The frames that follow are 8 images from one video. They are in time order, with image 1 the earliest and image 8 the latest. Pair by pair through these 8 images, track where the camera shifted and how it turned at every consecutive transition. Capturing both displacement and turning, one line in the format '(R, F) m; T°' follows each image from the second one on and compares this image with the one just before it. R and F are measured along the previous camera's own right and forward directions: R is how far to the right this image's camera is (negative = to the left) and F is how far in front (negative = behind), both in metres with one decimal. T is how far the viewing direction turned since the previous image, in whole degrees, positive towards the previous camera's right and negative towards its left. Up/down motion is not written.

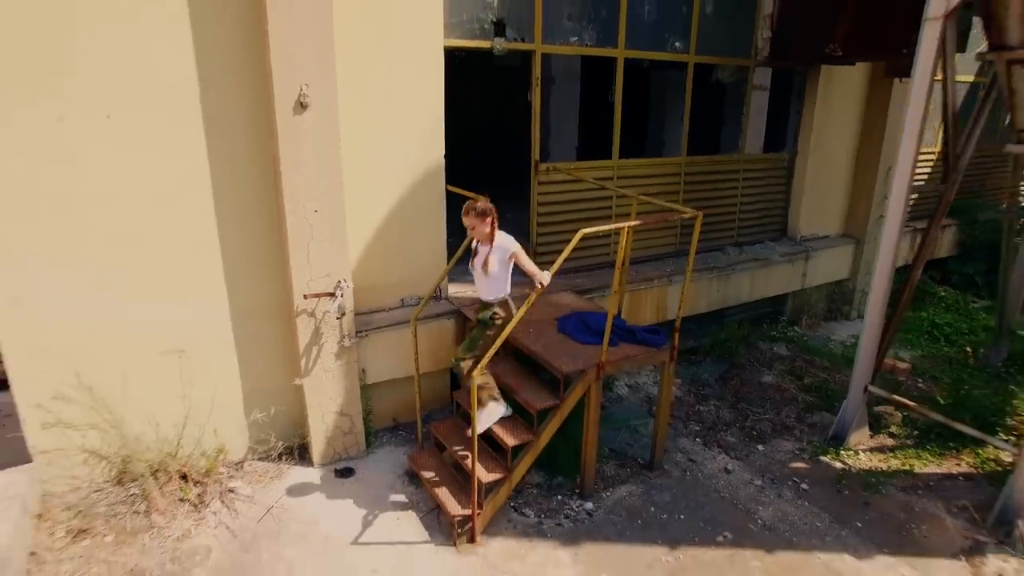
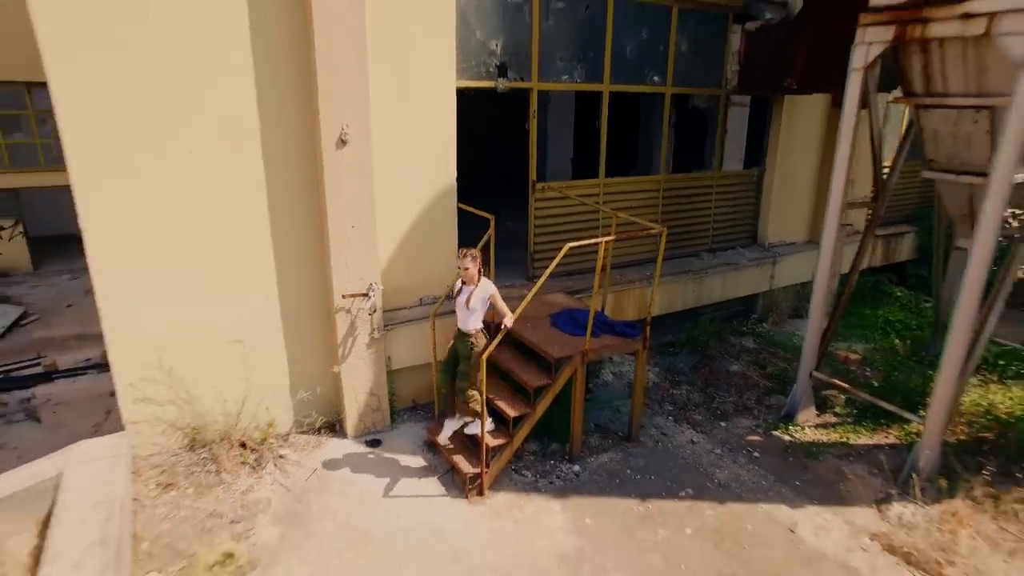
(0.0, -0.8) m; 0°
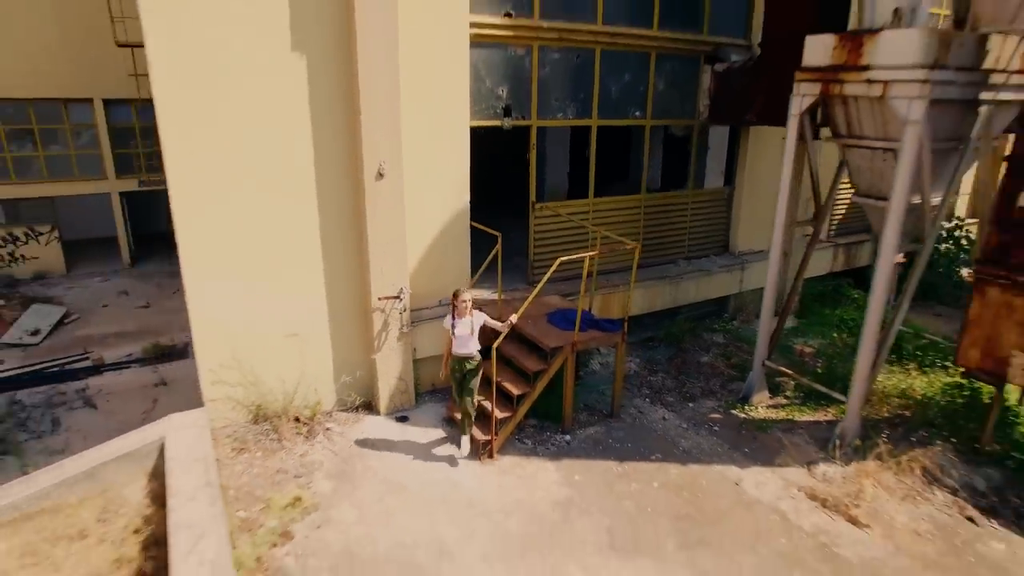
(0.0, -1.1) m; 0°
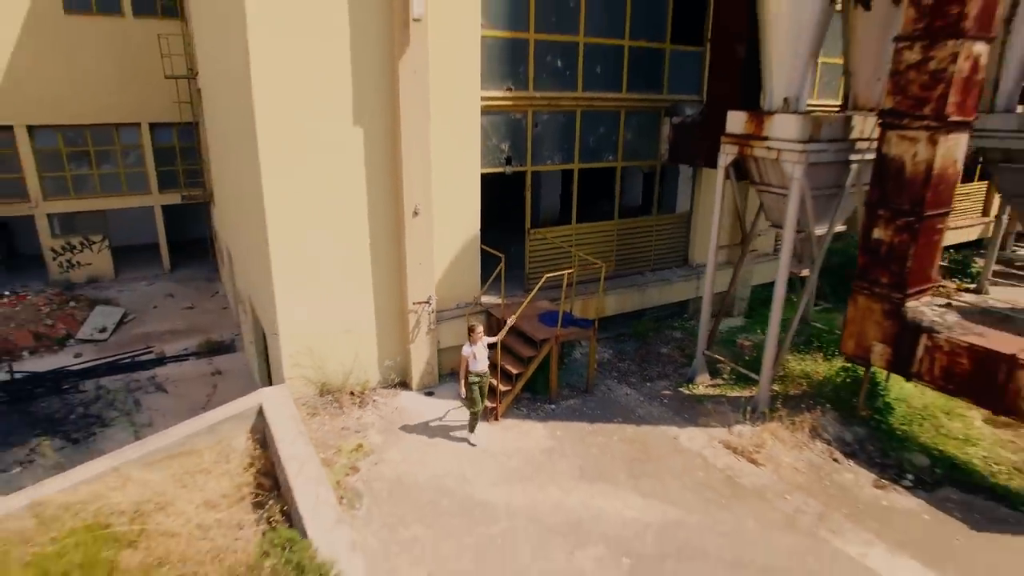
(0.0, -1.9) m; 0°
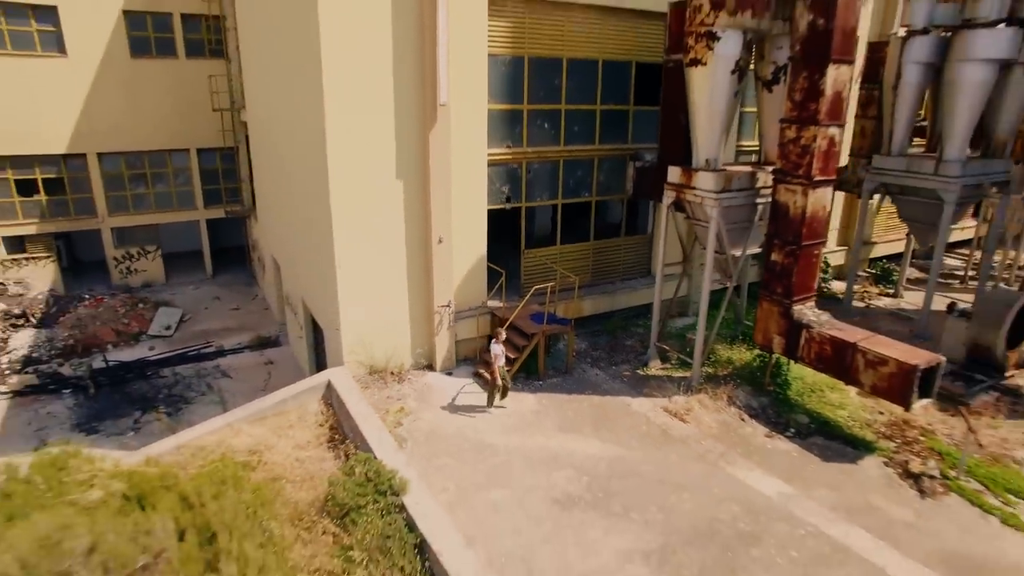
(+0.1, -2.6) m; 0°
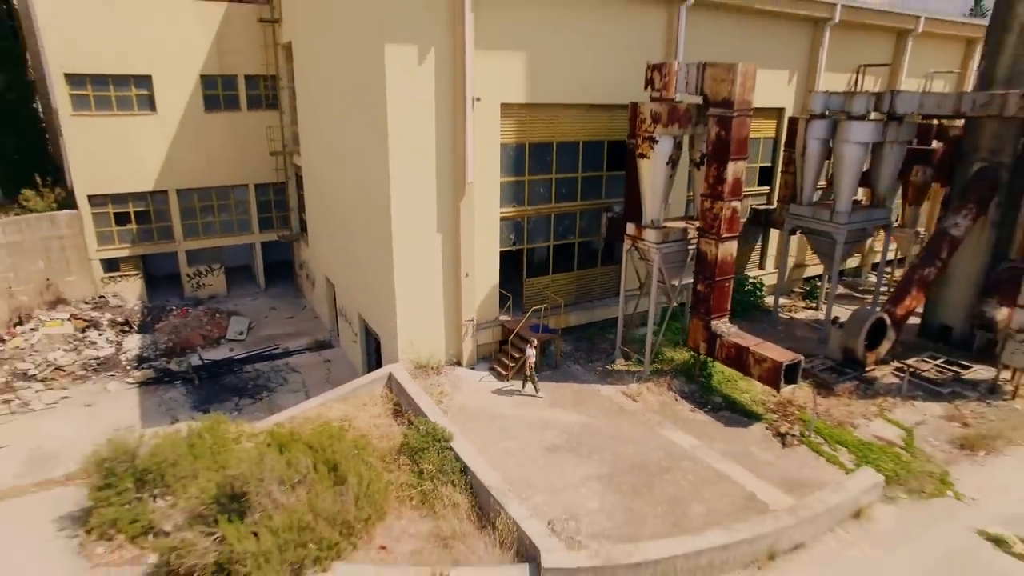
(-0.1, -4.1) m; 0°
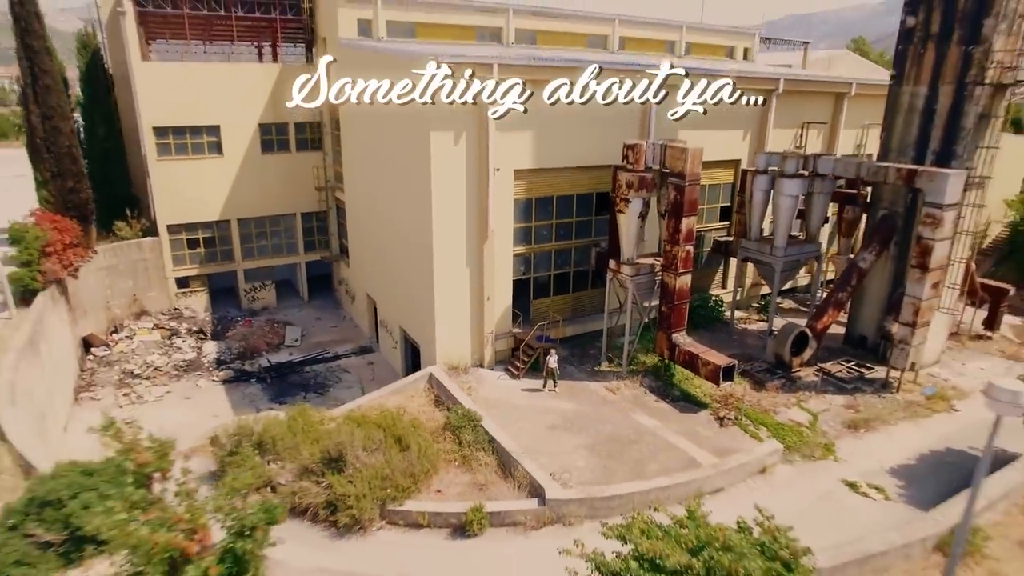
(-0.5, -4.3) m; 0°
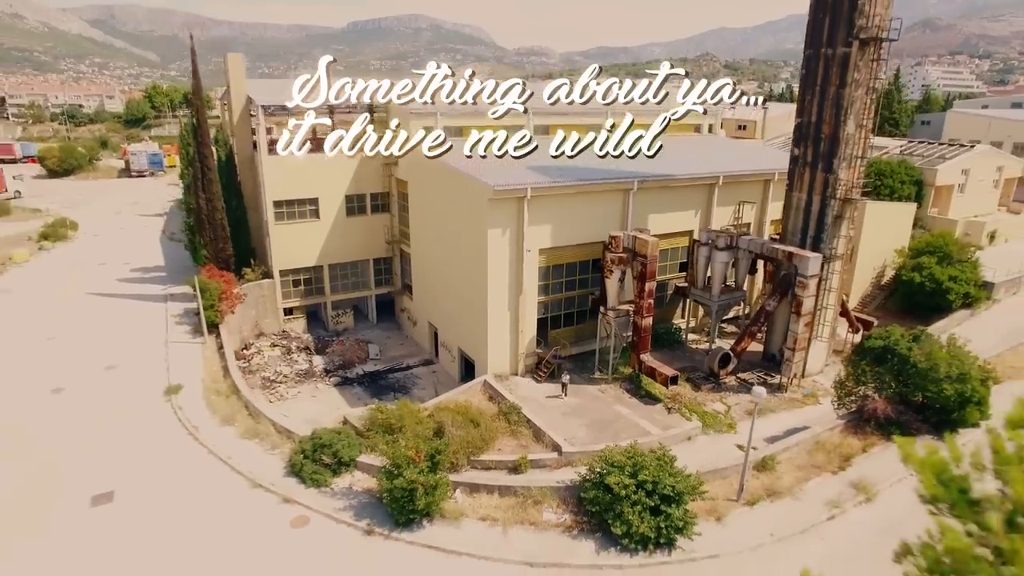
(-1.9, -9.4) m; 0°
